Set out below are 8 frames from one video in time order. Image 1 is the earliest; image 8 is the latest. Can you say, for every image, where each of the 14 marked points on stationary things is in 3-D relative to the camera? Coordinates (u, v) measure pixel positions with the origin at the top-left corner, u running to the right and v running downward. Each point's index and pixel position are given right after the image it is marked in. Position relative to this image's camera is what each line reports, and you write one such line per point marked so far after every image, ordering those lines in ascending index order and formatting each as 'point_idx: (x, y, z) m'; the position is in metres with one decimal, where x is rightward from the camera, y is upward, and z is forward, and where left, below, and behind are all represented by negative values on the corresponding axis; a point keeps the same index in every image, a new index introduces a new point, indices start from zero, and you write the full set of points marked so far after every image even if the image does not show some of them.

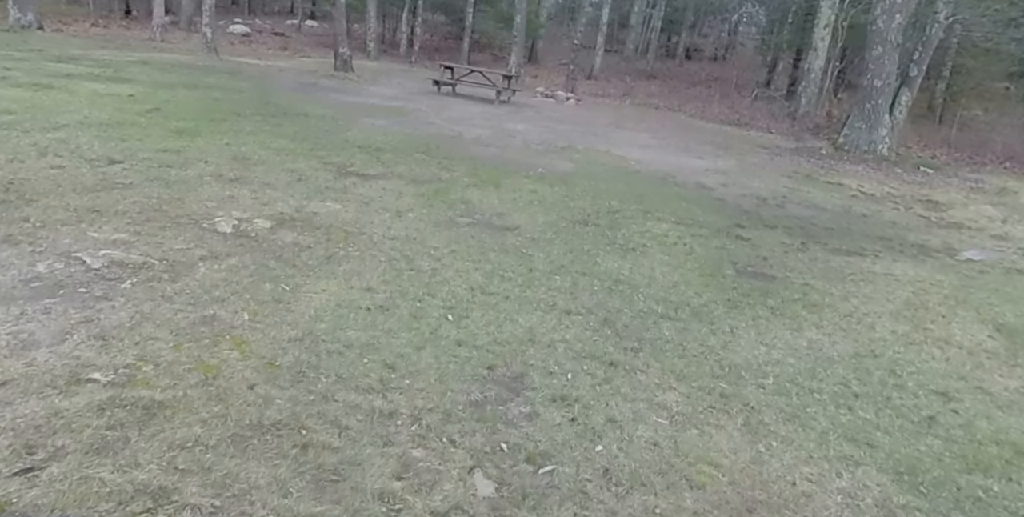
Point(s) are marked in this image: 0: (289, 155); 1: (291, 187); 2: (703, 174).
0: (-2.4, +1.1, +7.5) m
1: (-1.9, +0.6, +6.1) m
2: (+2.8, +1.2, +10.6) m
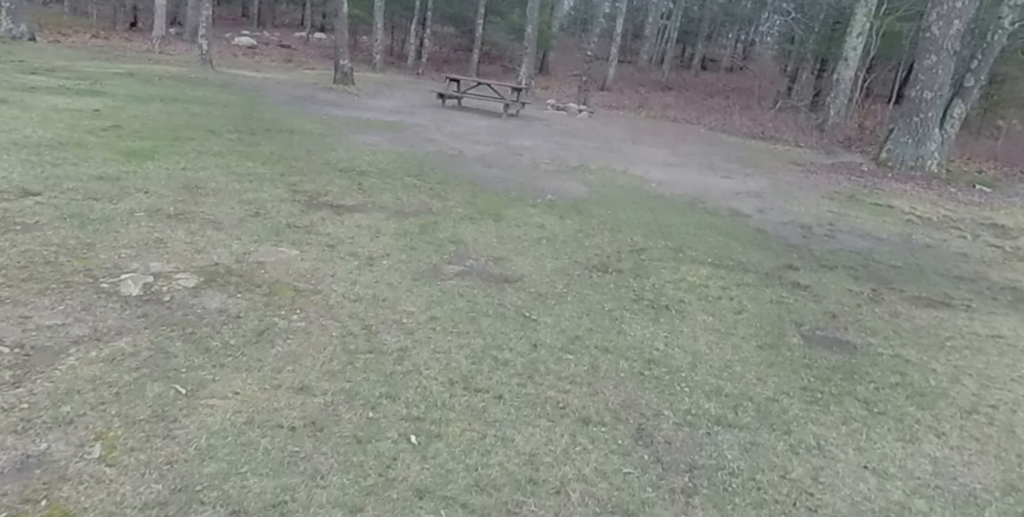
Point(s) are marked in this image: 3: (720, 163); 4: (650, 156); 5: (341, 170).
0: (-2.3, +0.7, +6.4) m
1: (-1.9, +0.2, +5.0) m
2: (+2.9, +0.8, +9.4) m
3: (+3.8, +1.7, +13.1) m
4: (+2.5, +1.9, +13.2) m
5: (-1.8, +0.9, +7.6) m
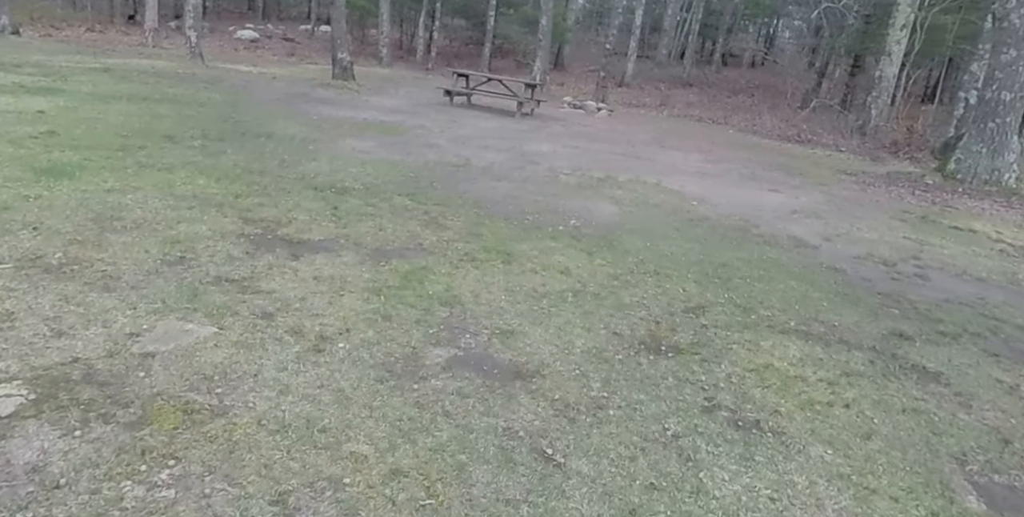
0: (-2.2, +0.4, +5.0) m
1: (-1.8, -0.1, +3.6) m
2: (+3.1, +0.4, +7.9) m
3: (+4.1, +1.3, +11.6) m
4: (+2.8, +1.6, +11.7) m
5: (-1.7, +0.6, +6.2) m
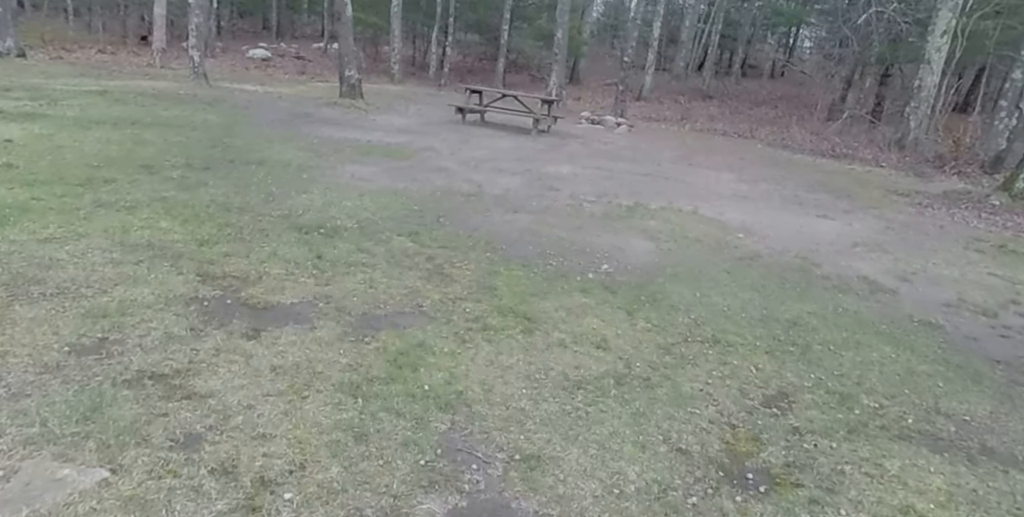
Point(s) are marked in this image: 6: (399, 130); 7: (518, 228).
0: (-2.1, 0.0, +4.1) m
1: (-1.7, -0.5, +2.6) m
2: (+3.3, 0.0, +6.8) m
3: (+4.3, +0.9, +10.5) m
4: (+3.0, +1.1, +10.7) m
5: (-1.6, +0.2, +5.2) m
6: (-2.1, +2.4, +13.2) m
7: (0.0, +0.3, +6.3) m
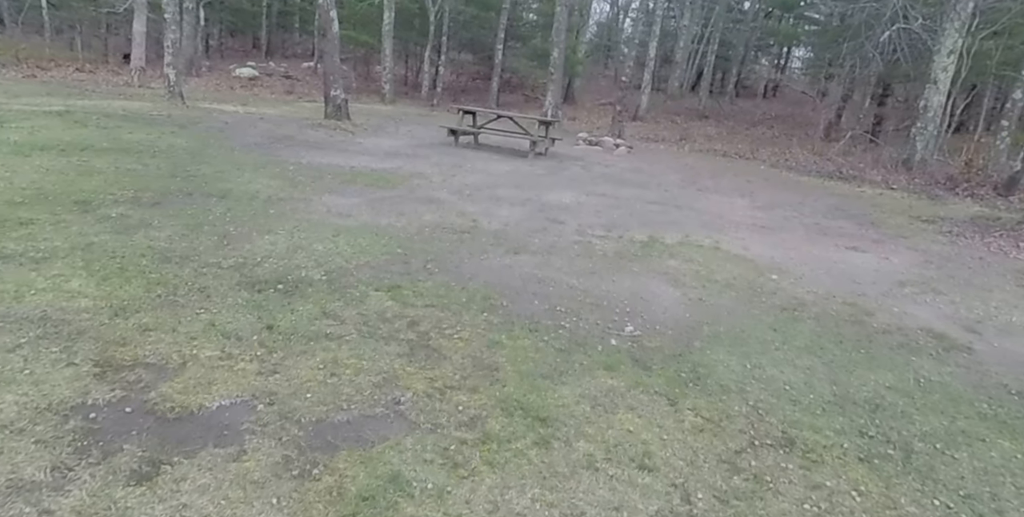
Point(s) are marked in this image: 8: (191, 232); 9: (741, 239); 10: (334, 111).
0: (-2.1, -0.4, +3.1) m
1: (-1.7, -0.8, +1.6) m
2: (+3.3, -0.3, +5.9) m
3: (+4.3, +0.4, +9.6) m
4: (+3.0, +0.6, +9.7) m
5: (-1.6, -0.2, +4.2) m
6: (-2.2, +1.8, +12.3) m
7: (+0.1, -0.1, +5.3) m
8: (-2.4, +0.2, +5.3) m
9: (+2.6, +0.2, +8.0) m
10: (-3.8, +3.2, +15.4) m
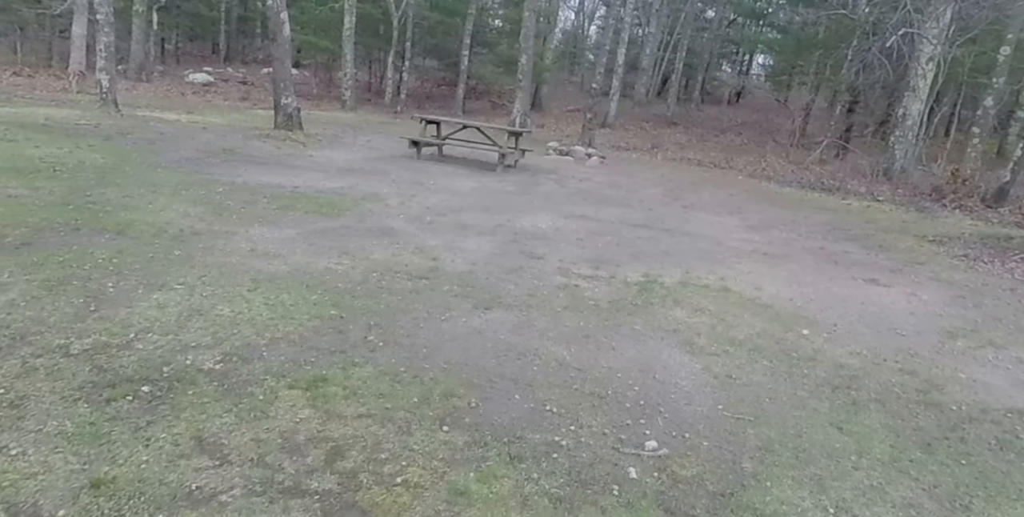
0: (-2.1, -0.7, +1.7) m
1: (-1.7, -1.1, +0.2) m
2: (+3.1, -0.7, +4.8) m
3: (+3.9, 0.0, +8.5) m
4: (+2.6, +0.2, +8.6) m
5: (-1.7, -0.5, +2.9) m
6: (-2.7, +1.4, +10.9) m
7: (-0.1, -0.5, +4.0) m
8: (-2.6, -0.2, +3.9) m
9: (+2.3, -0.2, +6.8) m
10: (-4.5, +2.7, +13.9) m
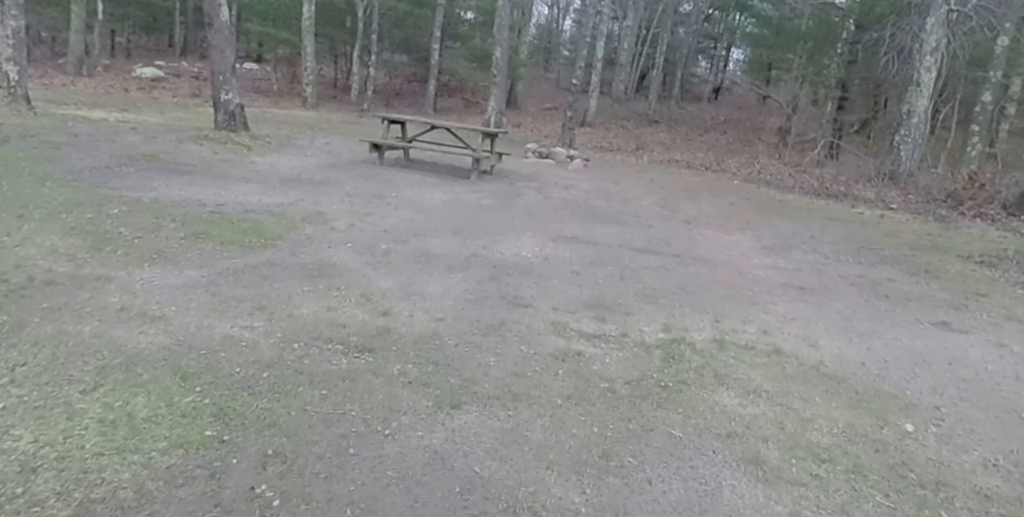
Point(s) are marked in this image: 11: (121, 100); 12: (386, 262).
0: (-2.1, -1.1, +0.1) m
1: (-1.6, -1.5, -1.4) m
2: (+3.0, -1.0, +3.3) m
3: (+3.7, -0.3, +7.1) m
4: (+2.4, -0.1, +7.1) m
5: (-1.7, -0.9, +1.3) m
6: (-3.0, +1.0, +9.3) m
7: (-0.2, -0.8, +2.5) m
8: (-2.7, -0.6, +2.3) m
9: (+2.1, -0.5, +5.3) m
10: (-4.9, +2.3, +12.2) m
11: (-9.8, +3.9, +17.6) m
12: (-1.0, 0.0, +5.7) m
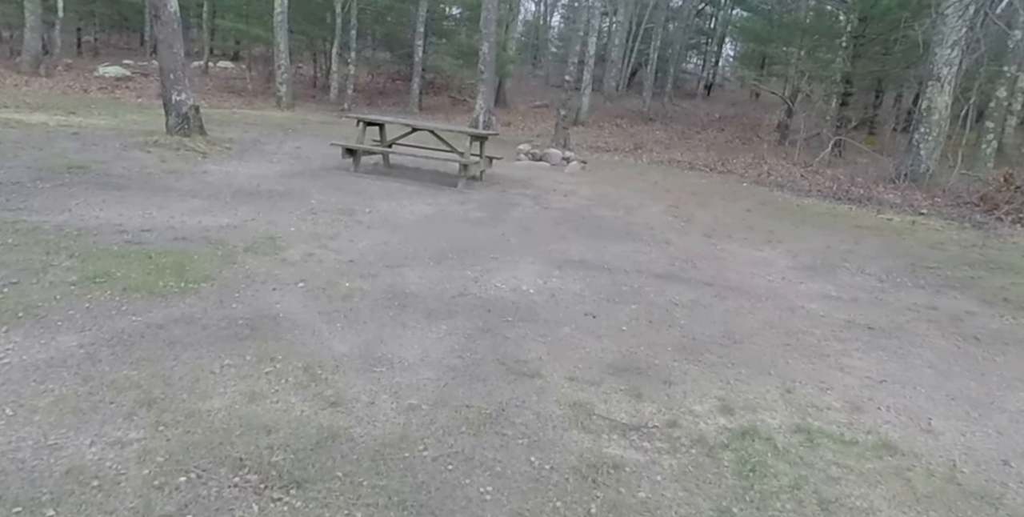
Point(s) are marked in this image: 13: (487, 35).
0: (-2.0, -1.4, -1.3) m
1: (-1.5, -1.8, -2.7) m
2: (+3.0, -1.3, +2.1) m
3: (+3.7, -0.5, +5.8) m
4: (+2.4, -0.3, +5.9) m
5: (-1.6, -1.2, -0.1) m
6: (-3.1, +0.7, +7.9) m
7: (-0.1, -1.1, +1.2) m
8: (-2.6, -0.9, +0.9) m
9: (+2.1, -0.7, +4.0) m
10: (-5.1, +2.0, +10.8) m
11: (-10.0, +3.5, +16.1) m
12: (-1.0, -0.3, +4.3) m
13: (-0.5, +5.2, +16.2) m
